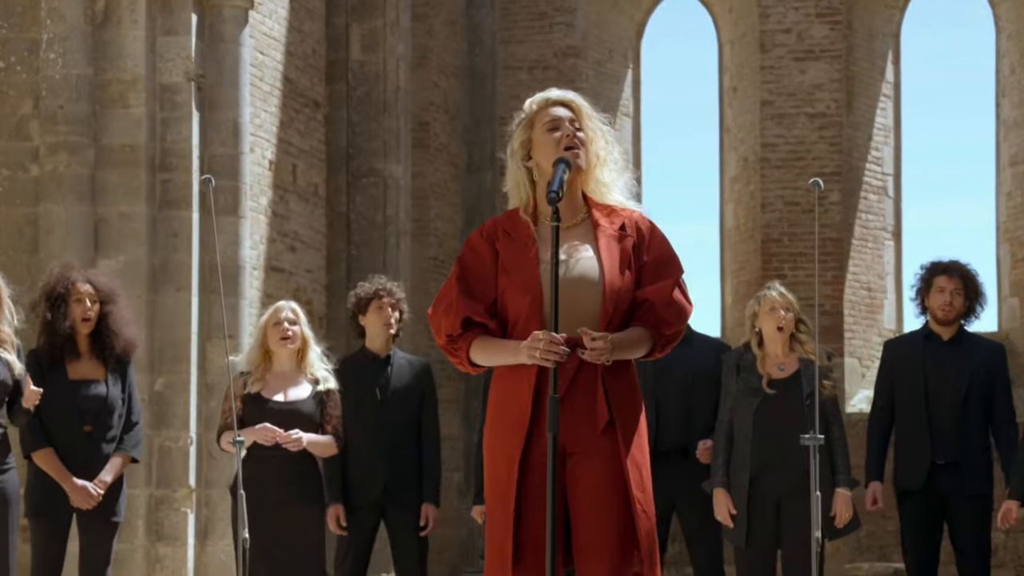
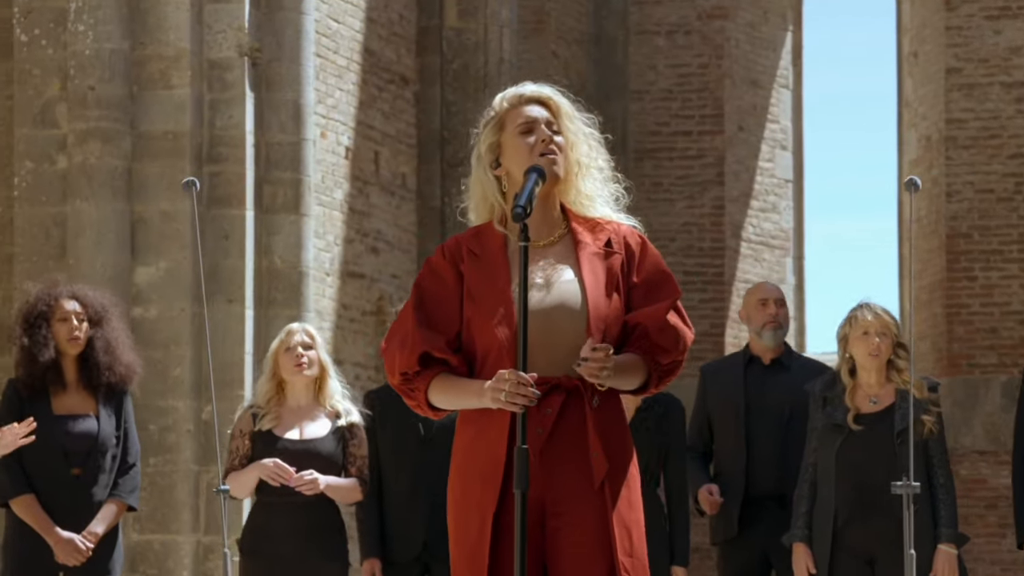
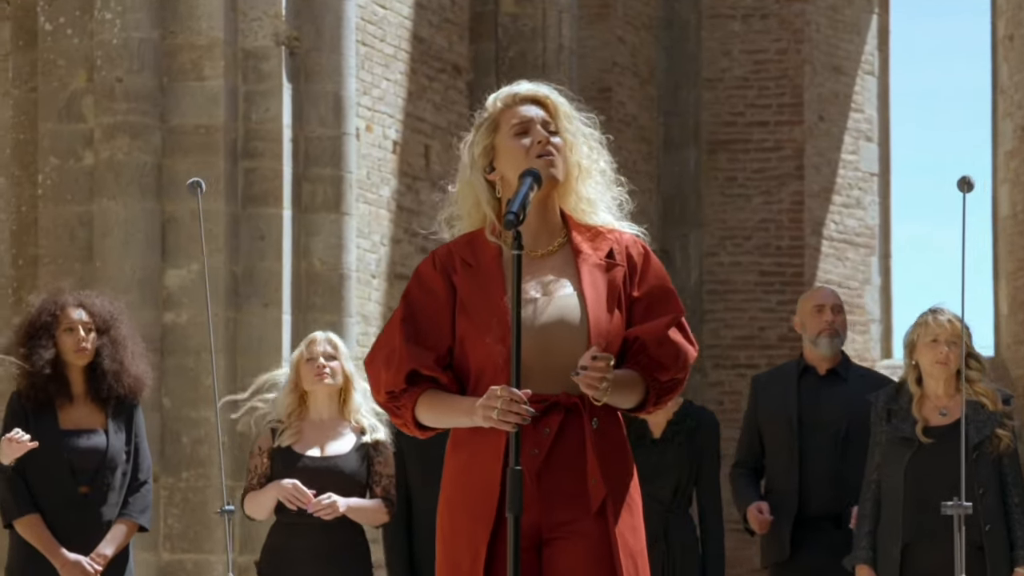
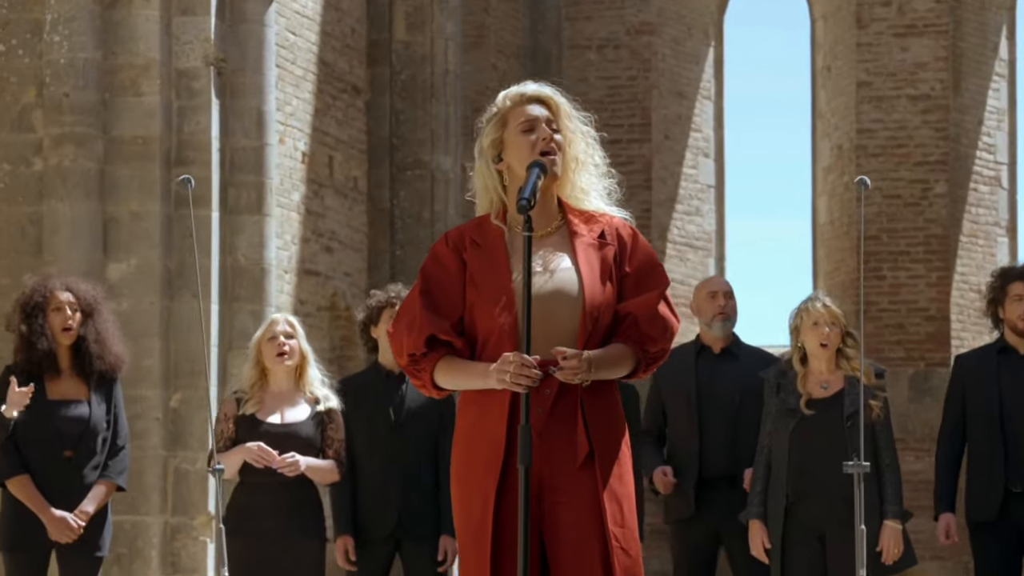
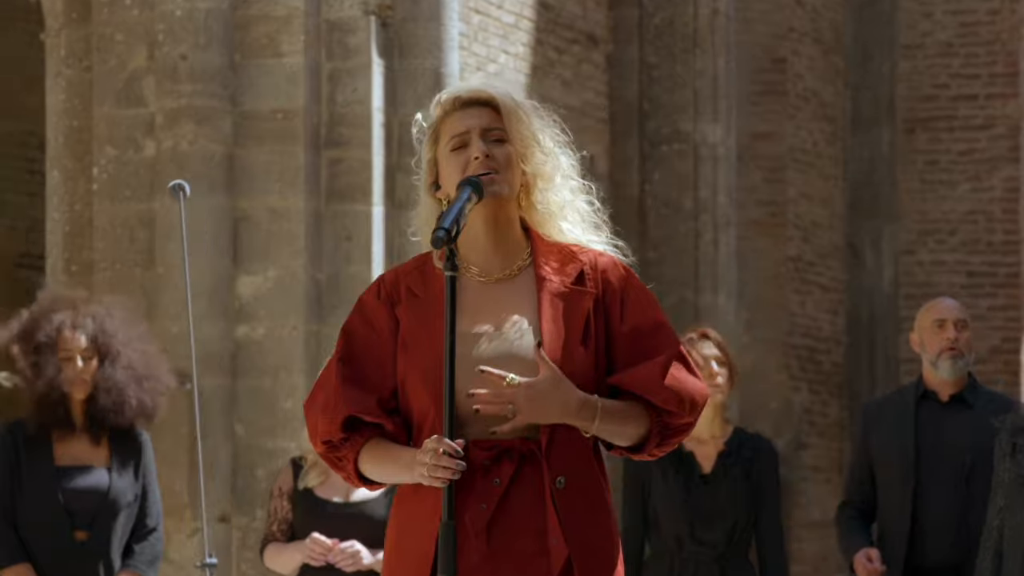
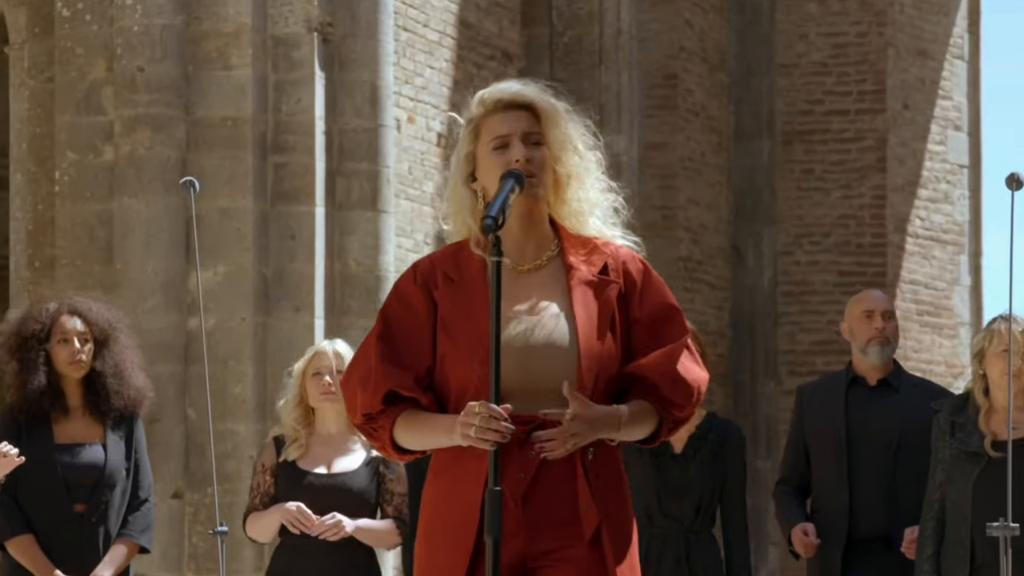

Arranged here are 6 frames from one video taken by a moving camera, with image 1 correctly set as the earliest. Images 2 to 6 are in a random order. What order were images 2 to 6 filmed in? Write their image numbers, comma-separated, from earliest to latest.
4, 2, 3, 6, 5
